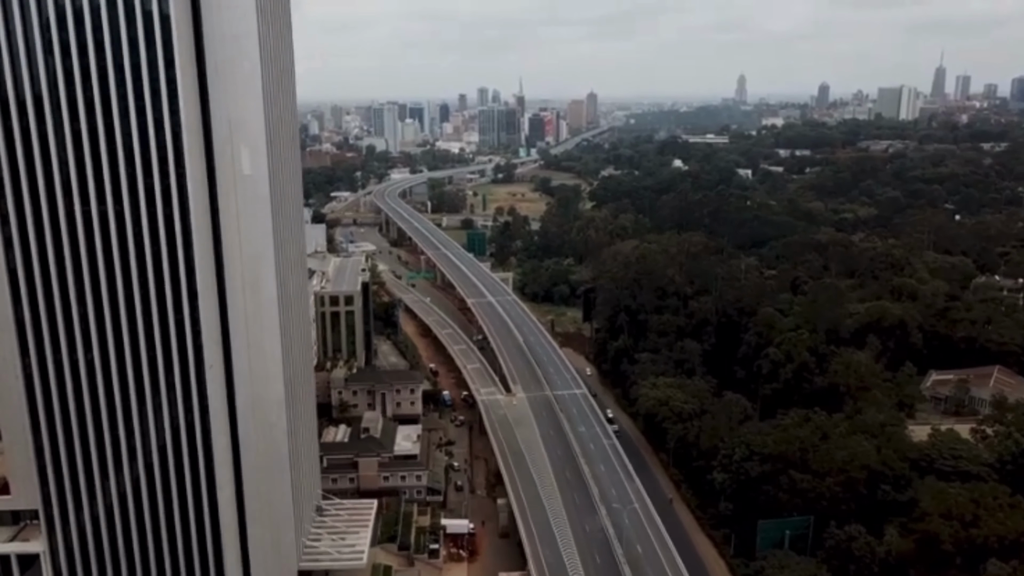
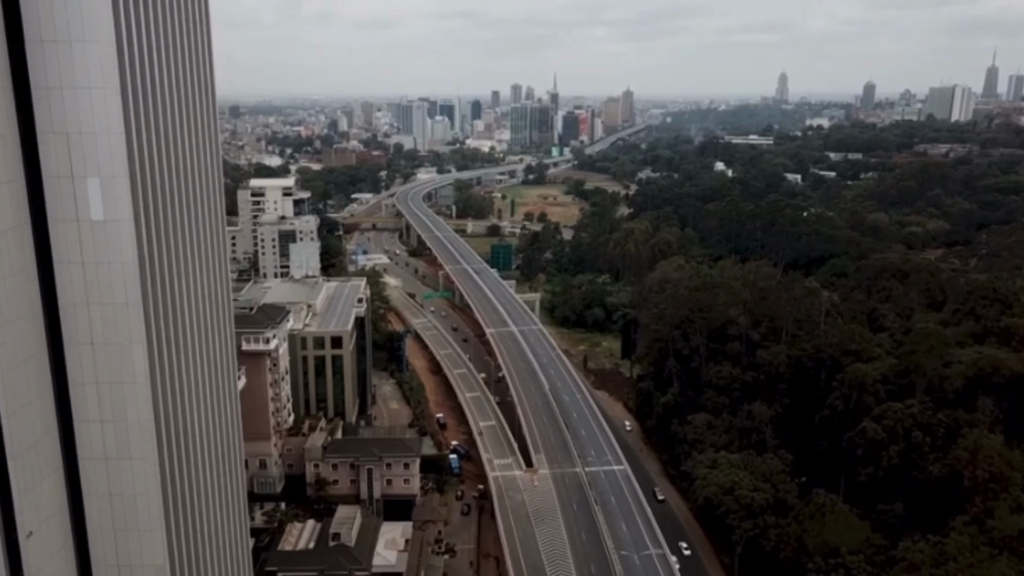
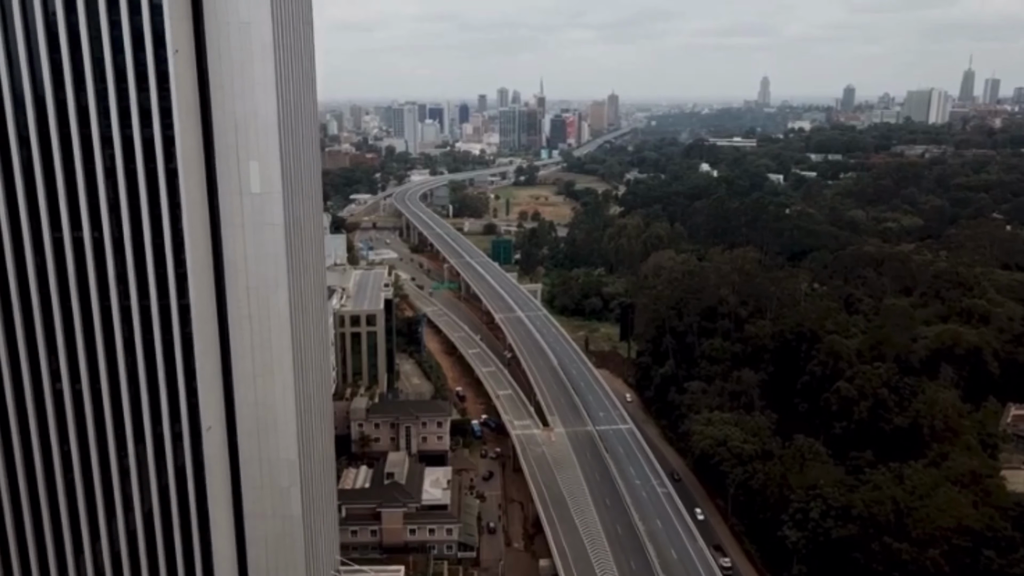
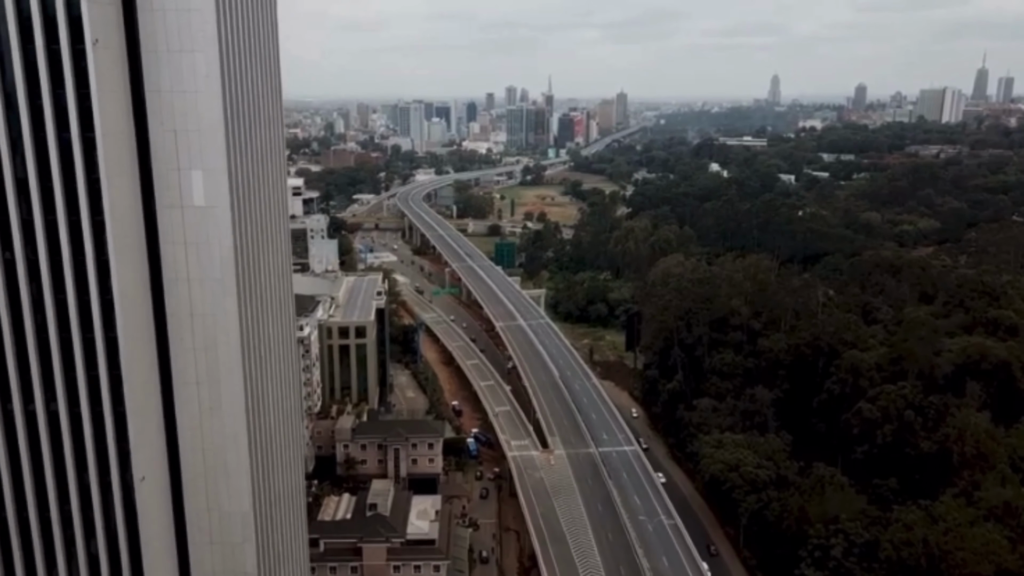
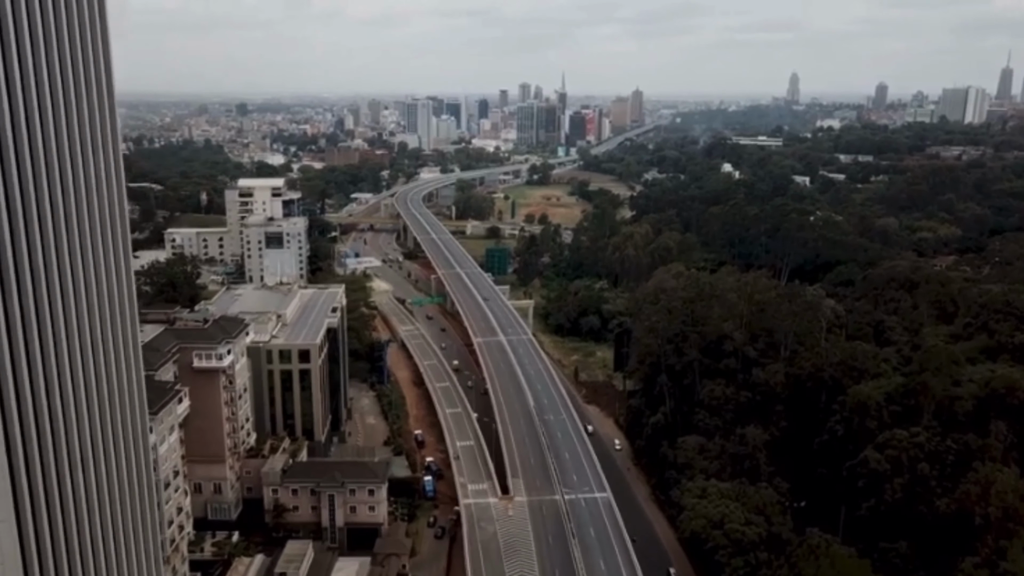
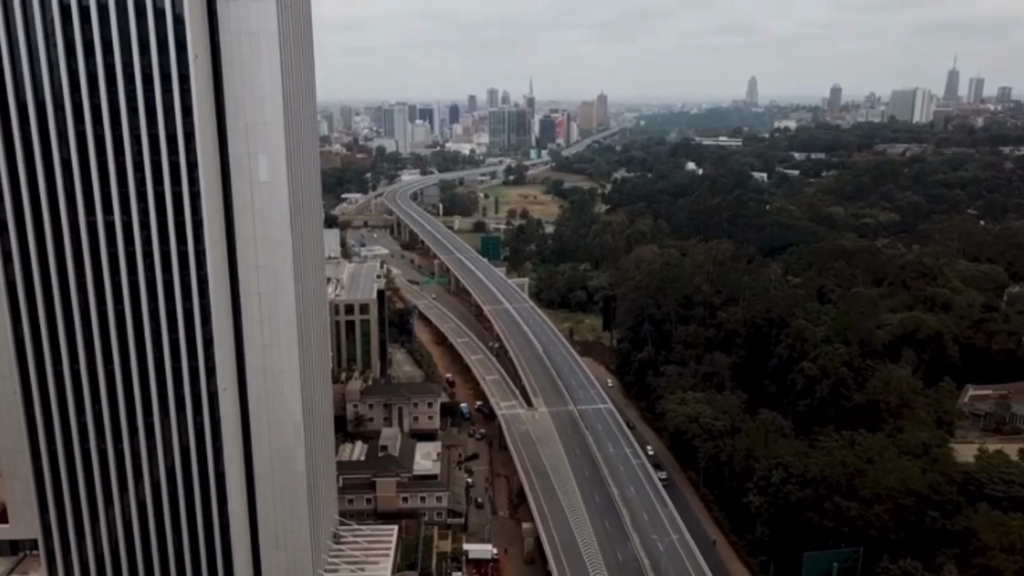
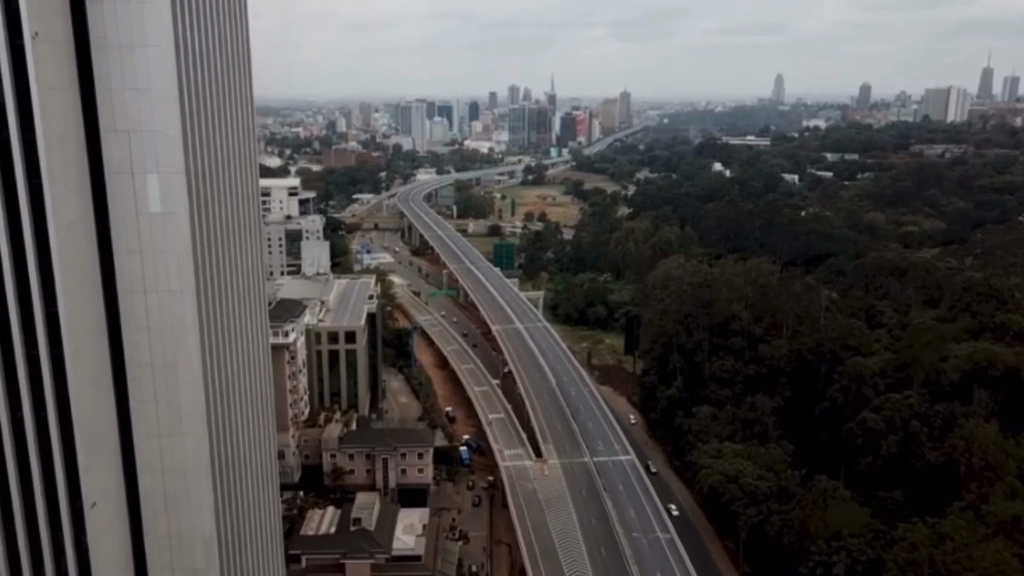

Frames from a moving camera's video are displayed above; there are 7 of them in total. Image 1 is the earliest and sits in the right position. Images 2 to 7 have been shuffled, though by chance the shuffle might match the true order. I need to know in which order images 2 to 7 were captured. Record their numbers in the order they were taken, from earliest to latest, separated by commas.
6, 3, 4, 7, 2, 5
